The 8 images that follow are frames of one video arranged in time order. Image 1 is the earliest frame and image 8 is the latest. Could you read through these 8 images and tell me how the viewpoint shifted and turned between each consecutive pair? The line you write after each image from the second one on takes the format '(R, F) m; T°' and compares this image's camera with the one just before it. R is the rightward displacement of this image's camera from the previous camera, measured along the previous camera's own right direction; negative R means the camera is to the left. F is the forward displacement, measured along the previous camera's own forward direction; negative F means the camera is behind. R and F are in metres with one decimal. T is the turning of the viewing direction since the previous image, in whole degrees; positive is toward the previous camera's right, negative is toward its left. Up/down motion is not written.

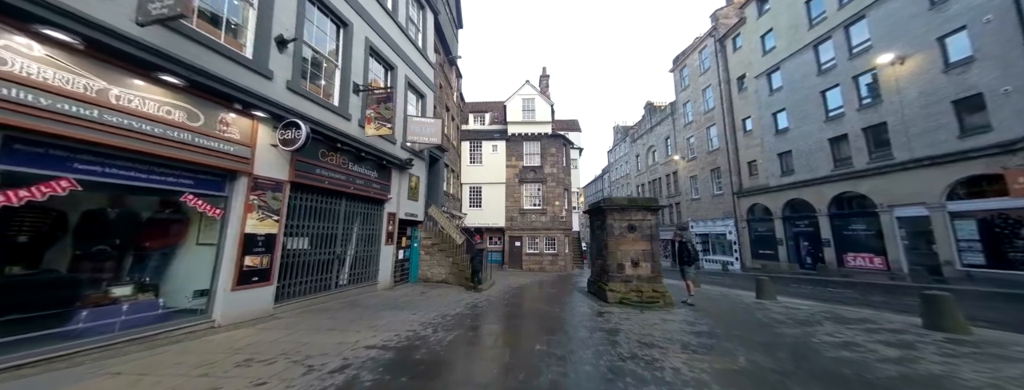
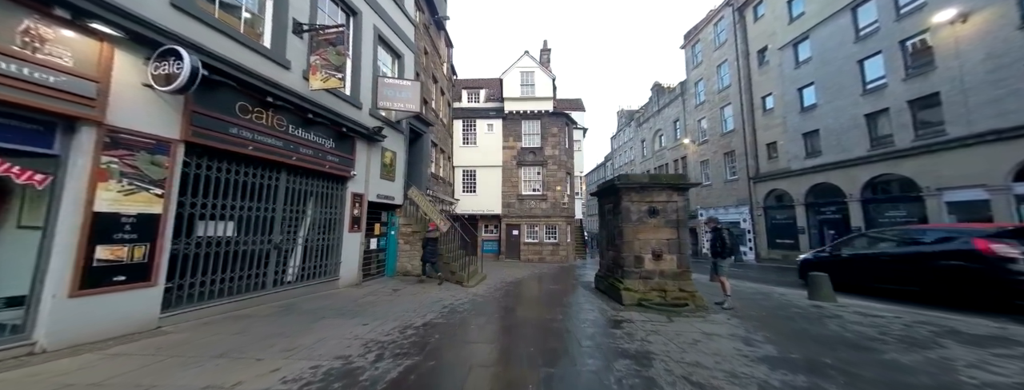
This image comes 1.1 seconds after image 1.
(+0.2, +1.7) m; 0°
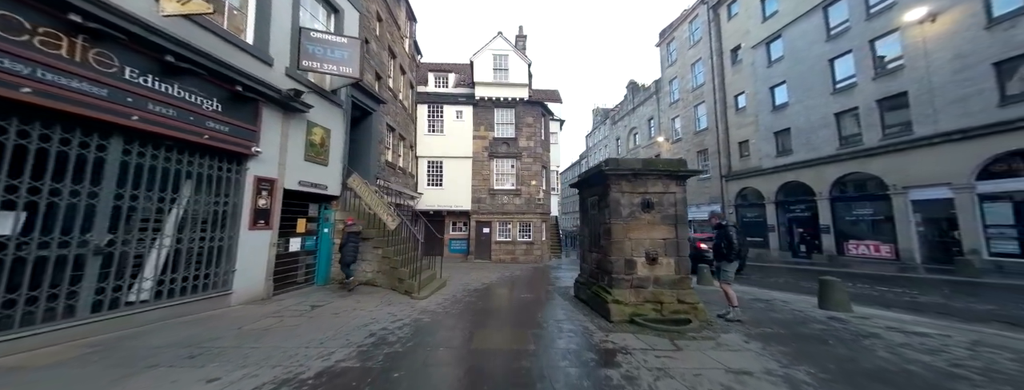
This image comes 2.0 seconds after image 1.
(+0.3, +1.5) m; +5°
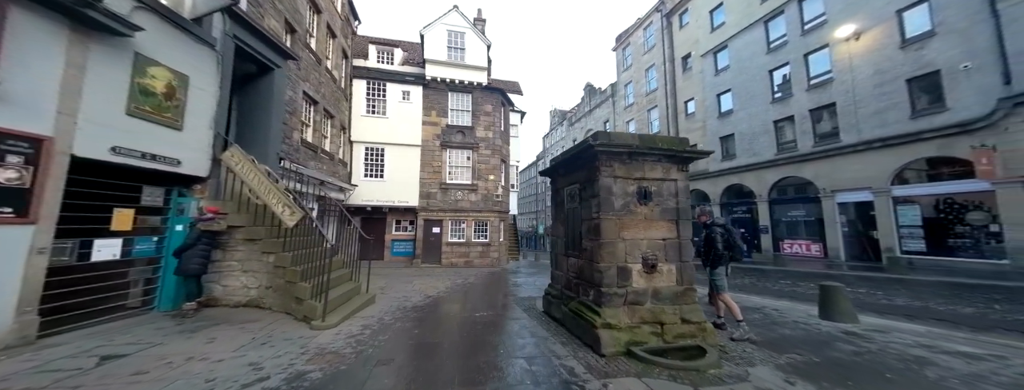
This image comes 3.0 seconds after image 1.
(0.0, +1.7) m; +9°
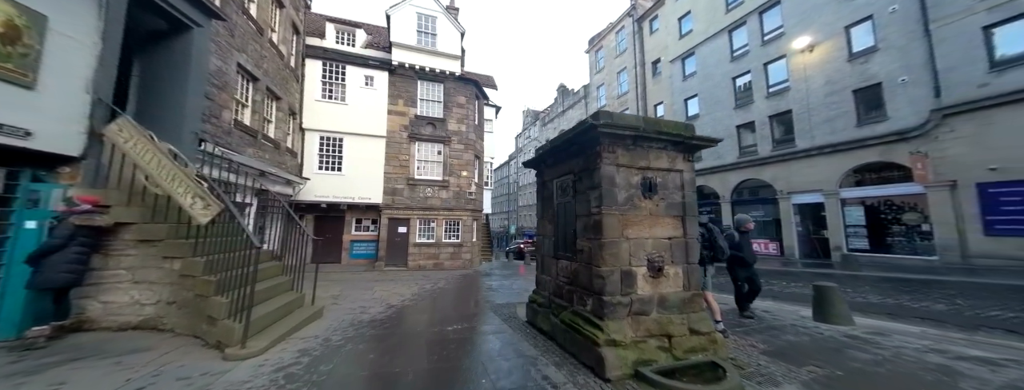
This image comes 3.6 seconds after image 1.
(-0.2, +0.8) m; +6°
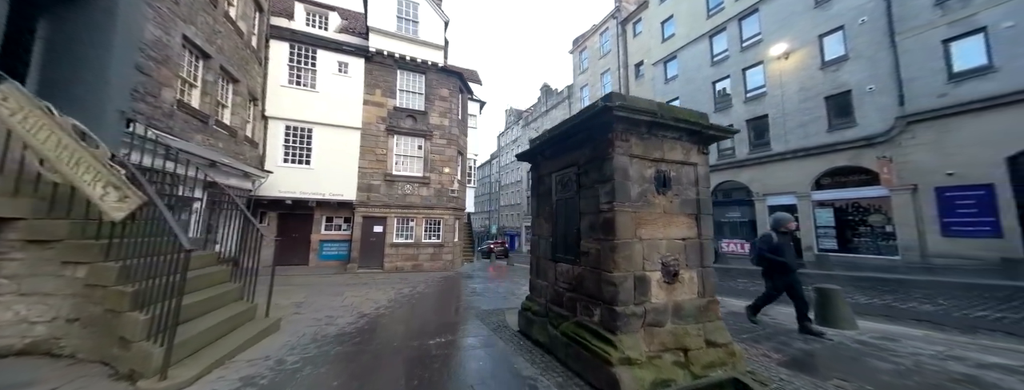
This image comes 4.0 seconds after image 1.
(-0.2, +0.5) m; +4°
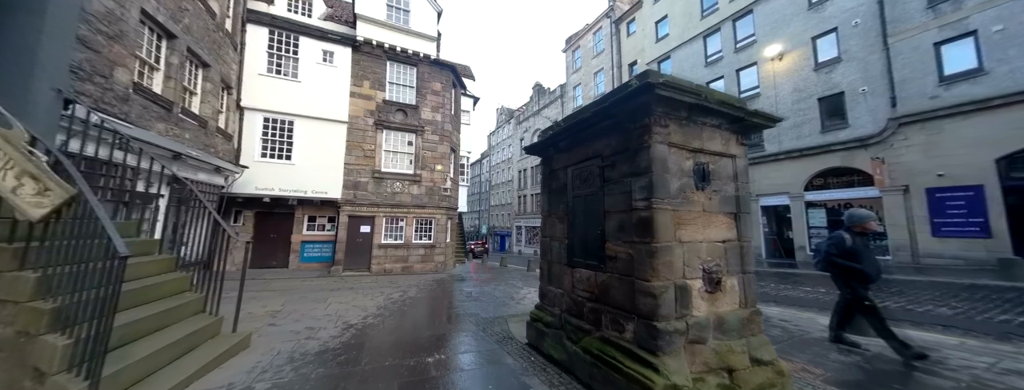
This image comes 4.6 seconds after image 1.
(-0.3, +0.5) m; +2°
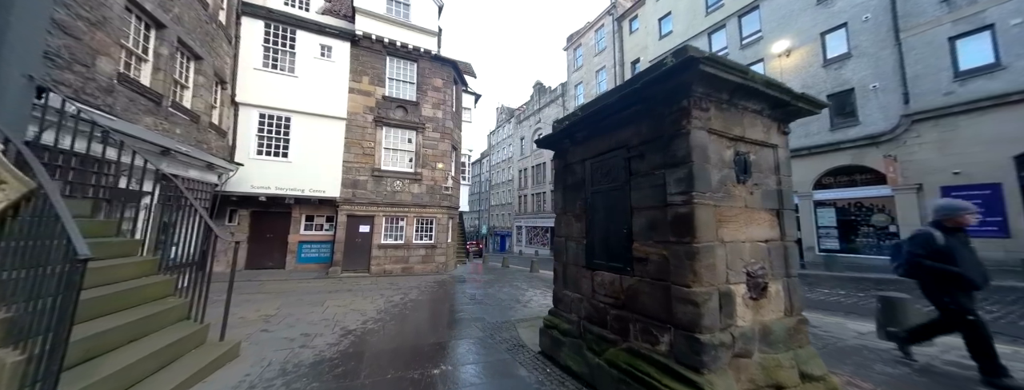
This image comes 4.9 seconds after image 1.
(-0.2, +0.3) m; 0°
